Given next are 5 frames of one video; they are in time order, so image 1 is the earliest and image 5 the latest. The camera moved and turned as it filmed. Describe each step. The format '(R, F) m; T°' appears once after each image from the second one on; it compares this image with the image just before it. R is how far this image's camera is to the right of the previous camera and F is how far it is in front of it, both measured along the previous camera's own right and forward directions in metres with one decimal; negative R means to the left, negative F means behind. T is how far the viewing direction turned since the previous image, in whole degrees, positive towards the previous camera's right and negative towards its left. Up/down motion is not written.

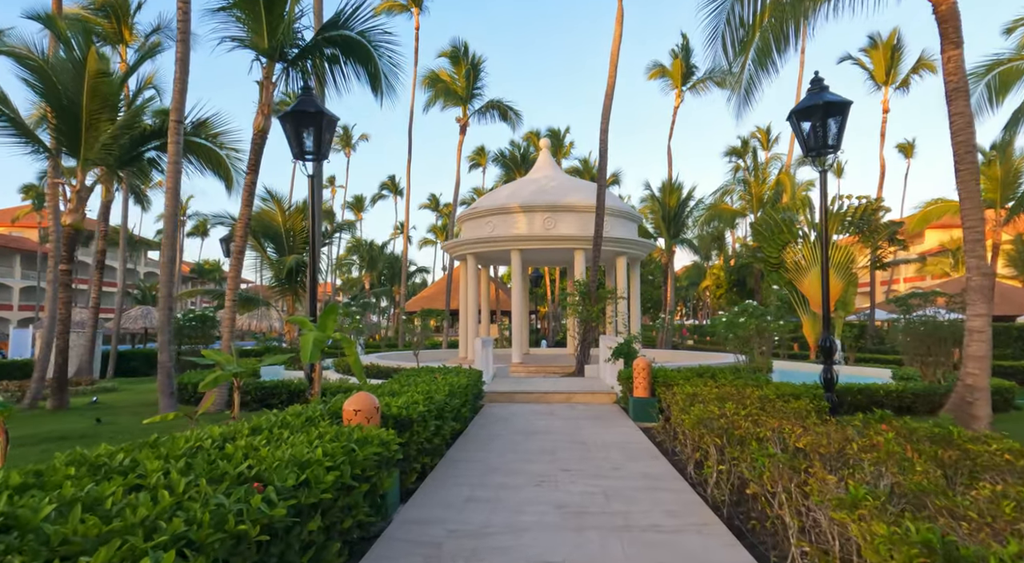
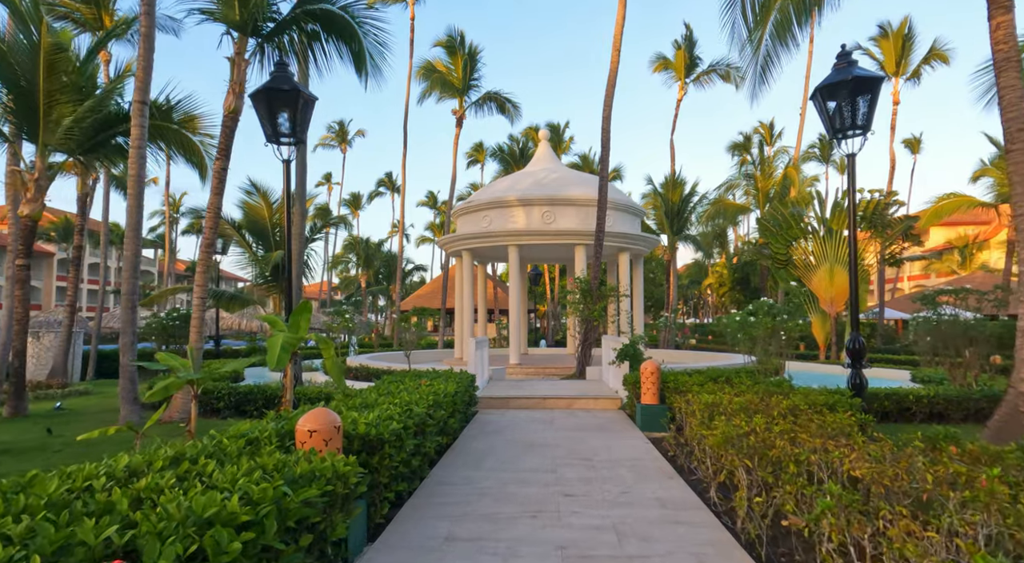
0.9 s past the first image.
(+0.1, +0.9) m; 0°
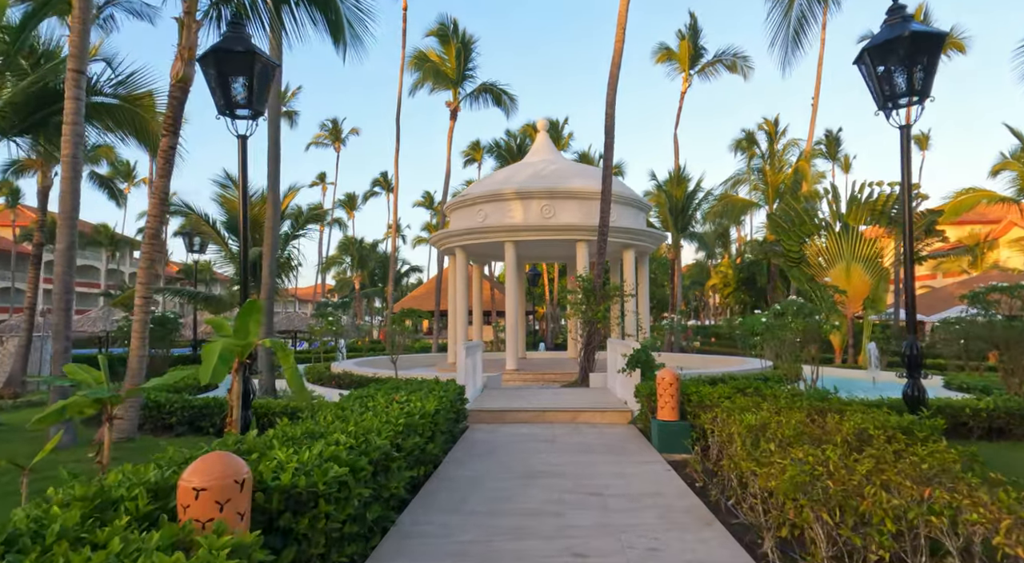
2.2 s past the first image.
(+0.1, +1.3) m; 0°
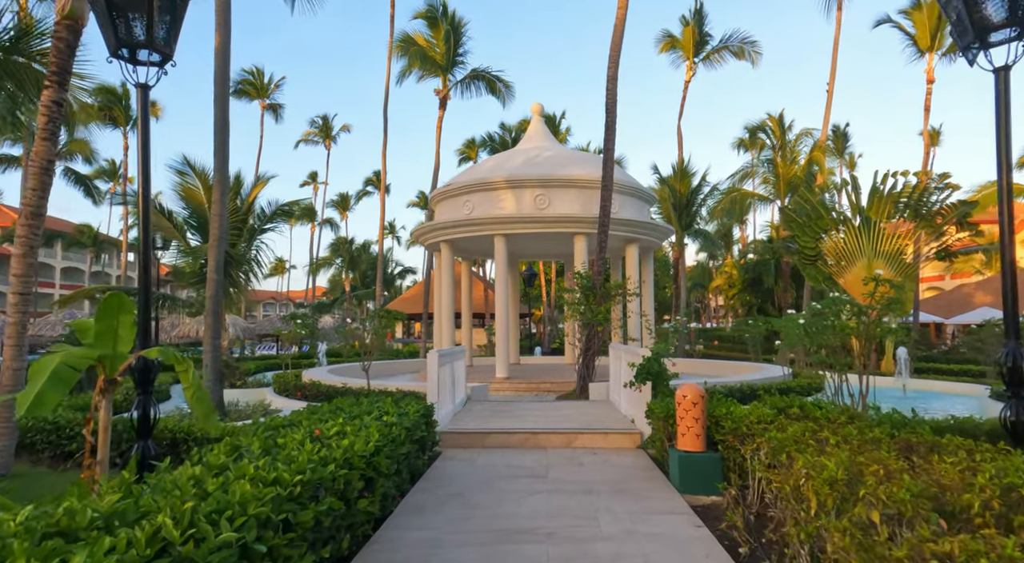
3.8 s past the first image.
(+0.2, +1.7) m; 0°
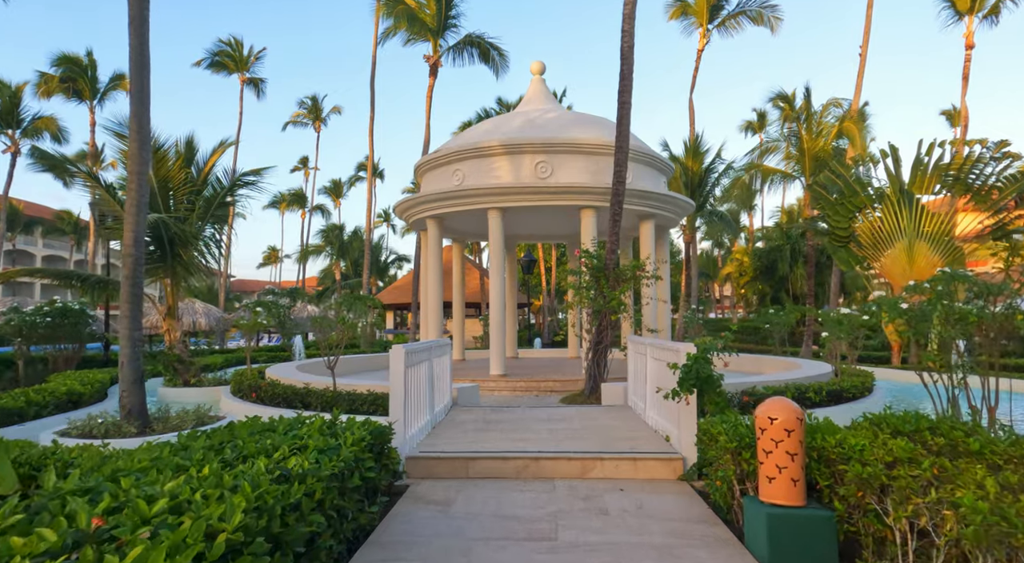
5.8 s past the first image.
(0.0, +2.1) m; 0°
